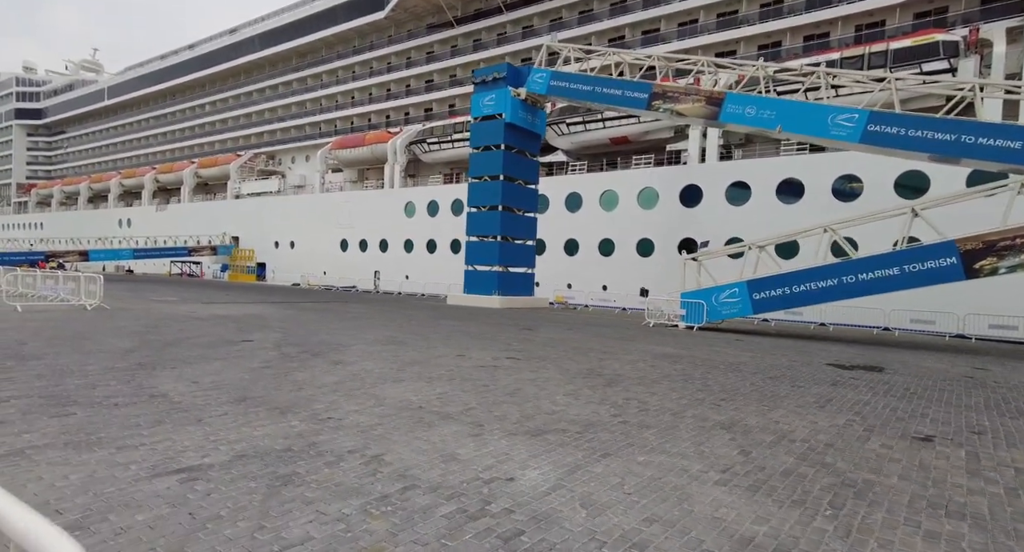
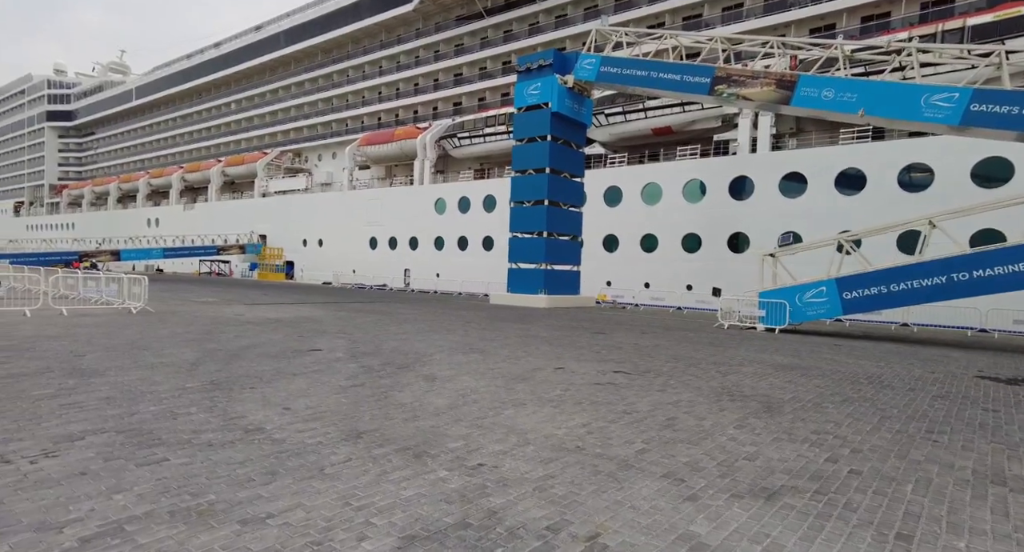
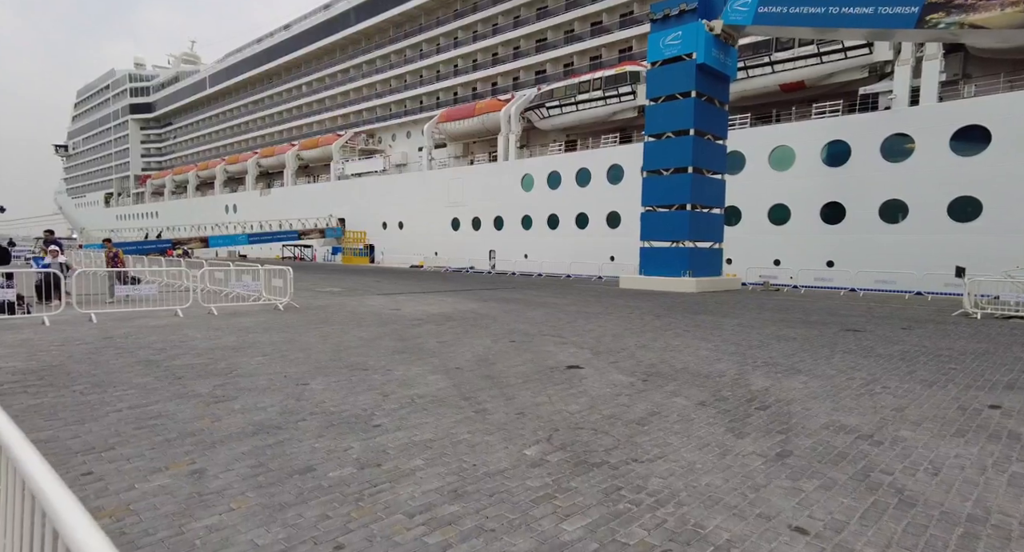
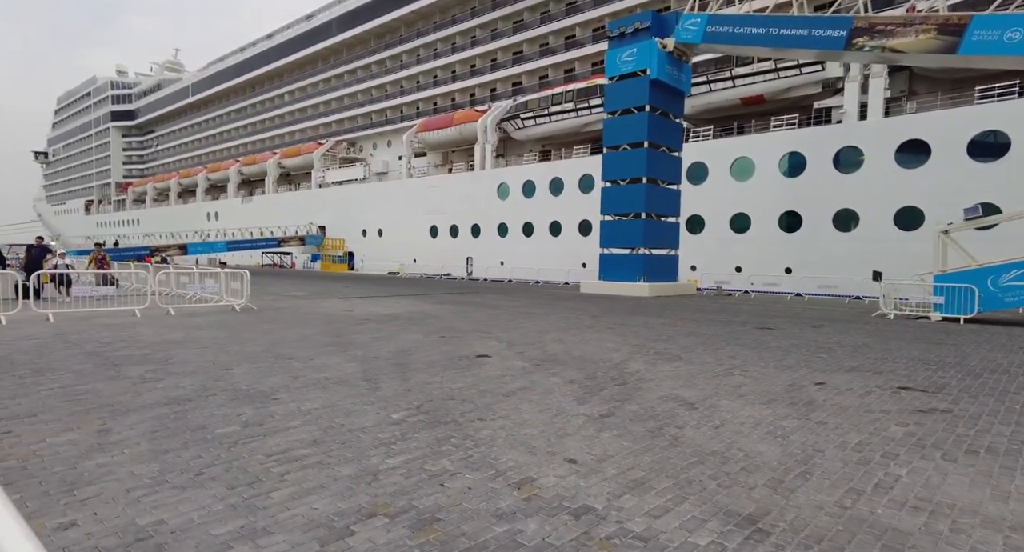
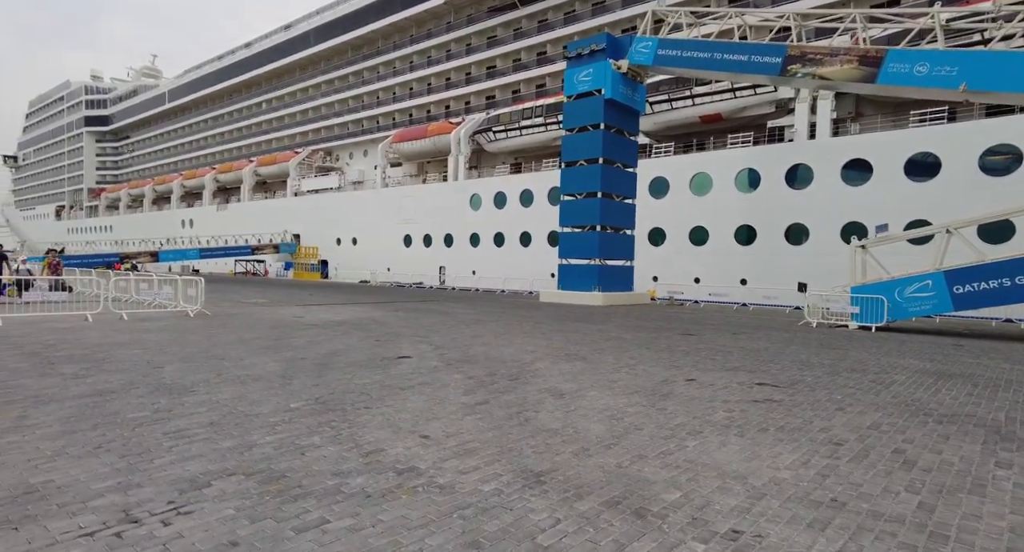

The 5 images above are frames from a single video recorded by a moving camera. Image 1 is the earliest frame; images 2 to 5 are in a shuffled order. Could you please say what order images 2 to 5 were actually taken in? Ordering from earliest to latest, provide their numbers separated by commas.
2, 5, 4, 3
